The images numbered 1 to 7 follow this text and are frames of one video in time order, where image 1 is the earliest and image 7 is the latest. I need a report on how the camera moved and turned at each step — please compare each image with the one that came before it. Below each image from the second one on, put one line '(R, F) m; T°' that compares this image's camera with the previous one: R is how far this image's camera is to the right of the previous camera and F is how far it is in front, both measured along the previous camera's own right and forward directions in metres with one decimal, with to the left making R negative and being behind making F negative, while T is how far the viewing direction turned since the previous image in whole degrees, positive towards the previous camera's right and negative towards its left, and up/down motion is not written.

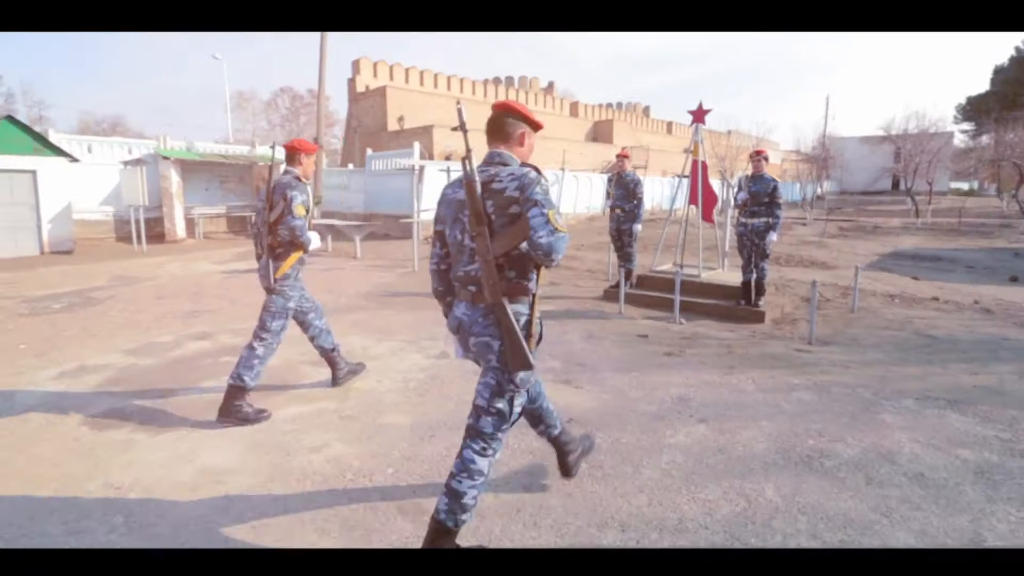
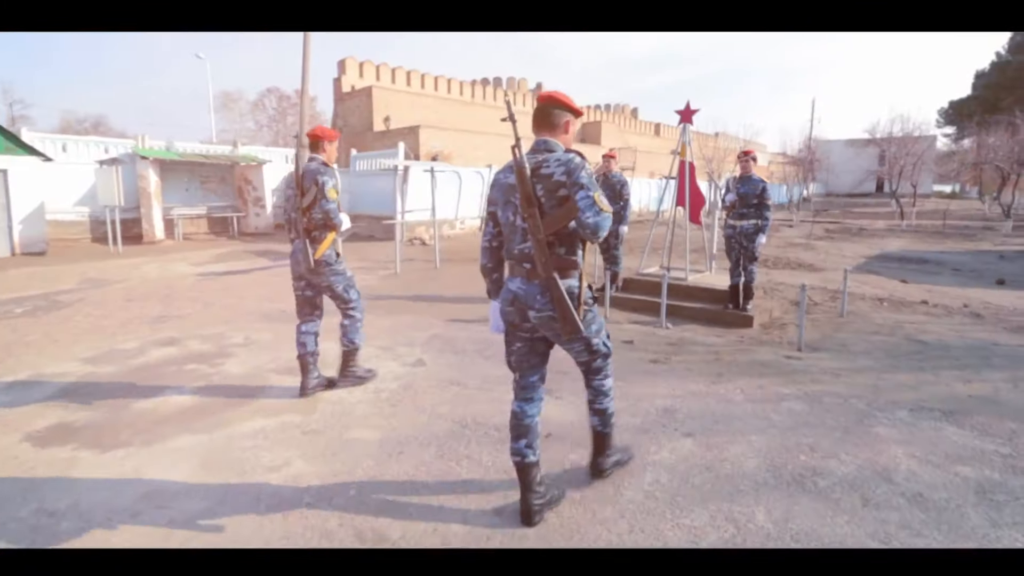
(+0.1, +0.2) m; +1°
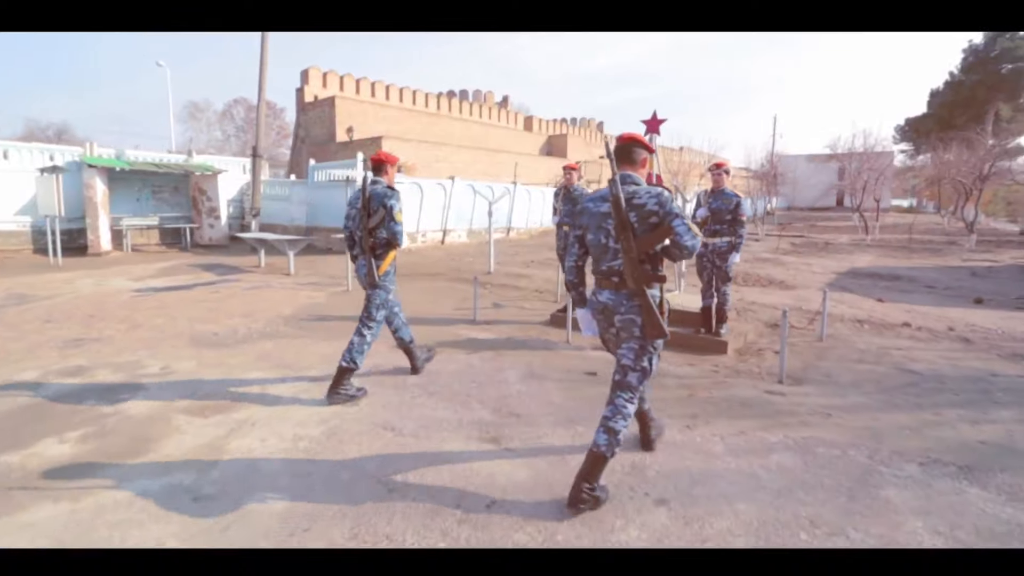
(+0.2, +0.7) m; +3°
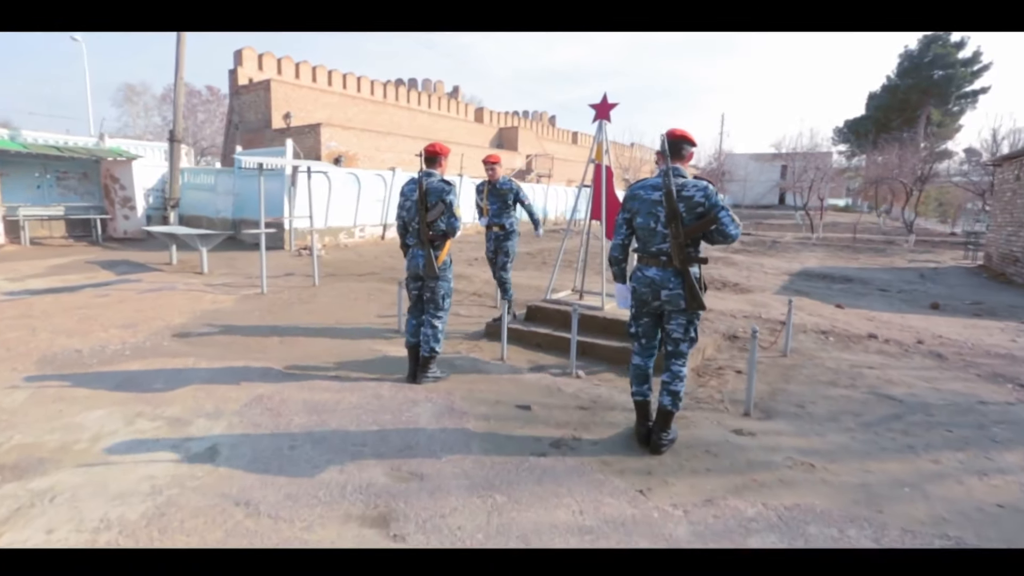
(+0.4, +1.0) m; +4°
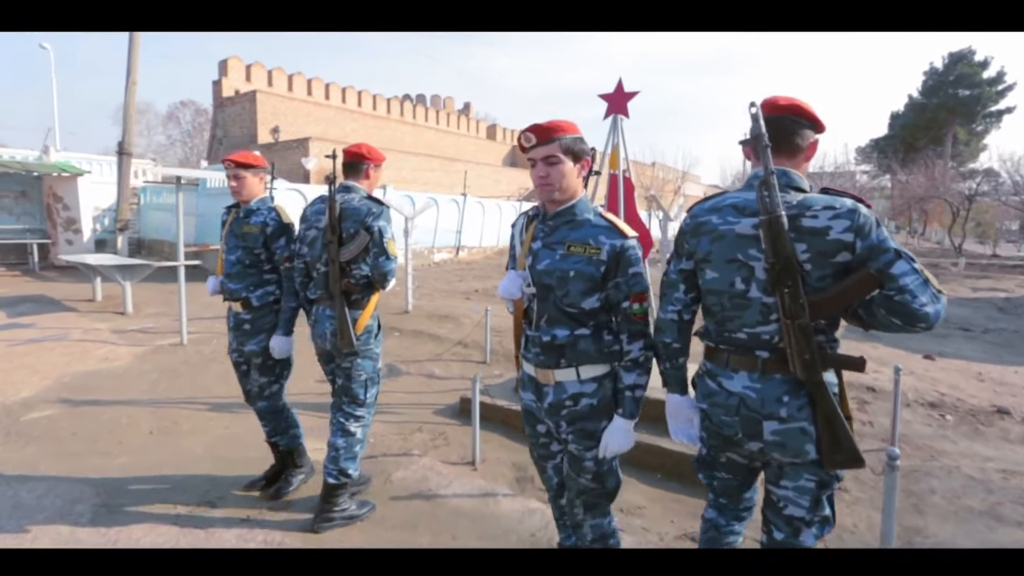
(+0.3, +2.0) m; -1°
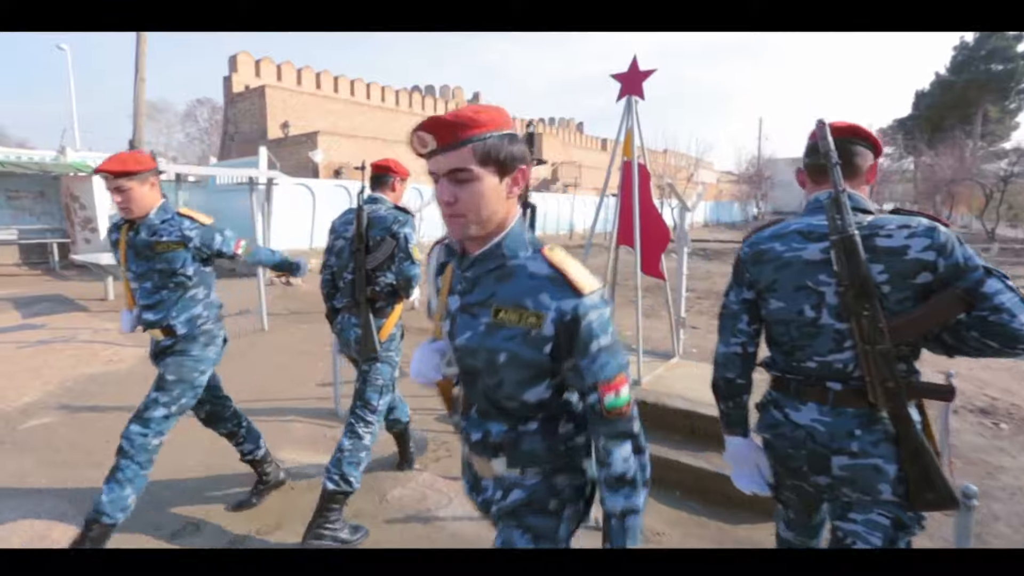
(+0.1, +0.3) m; -2°
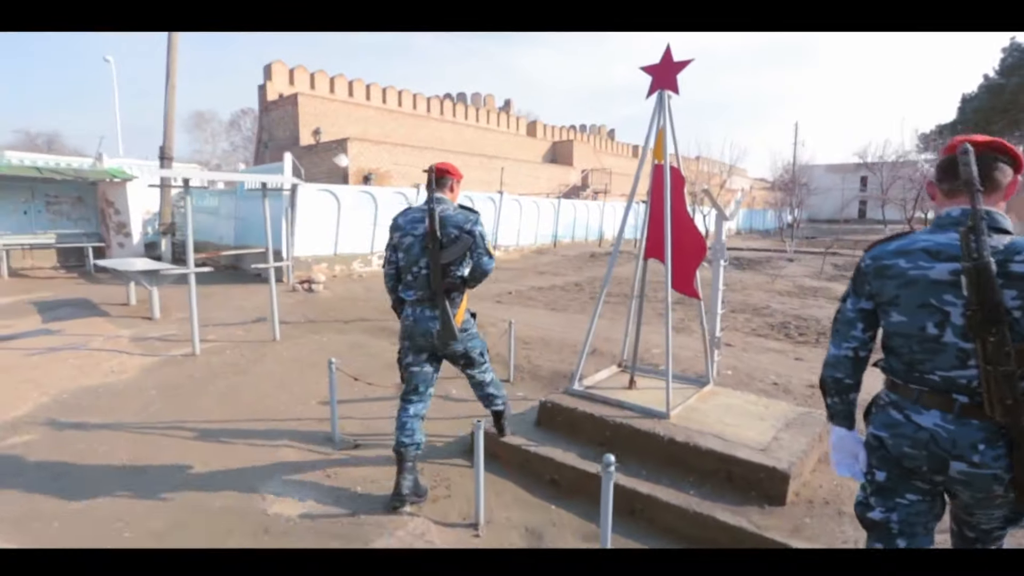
(+0.1, +0.5) m; -3°
